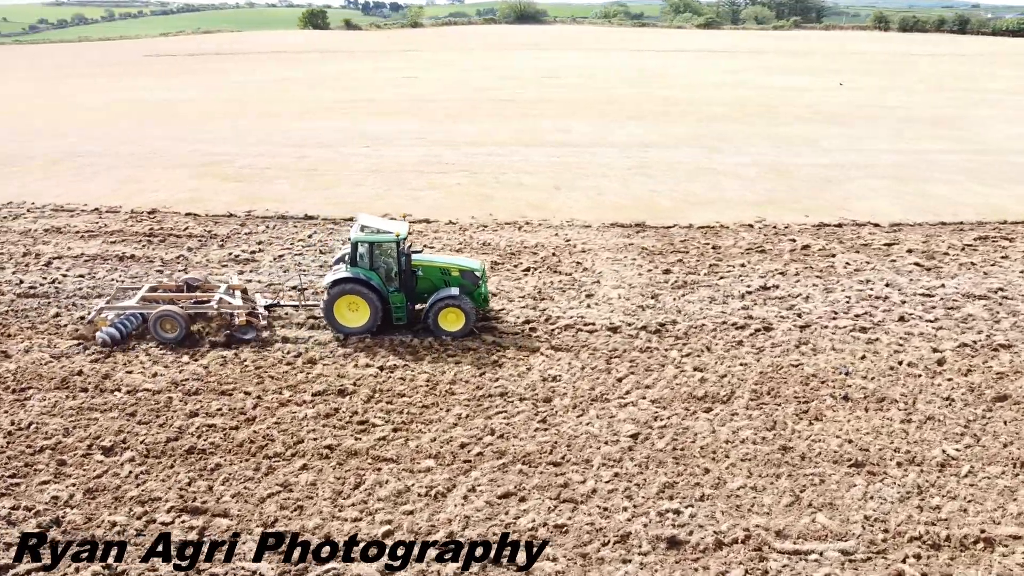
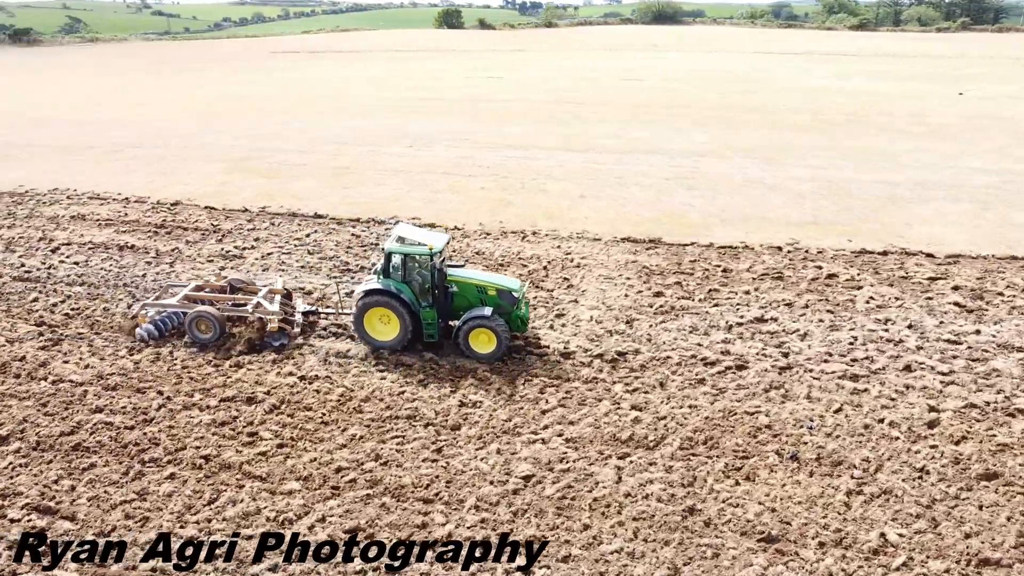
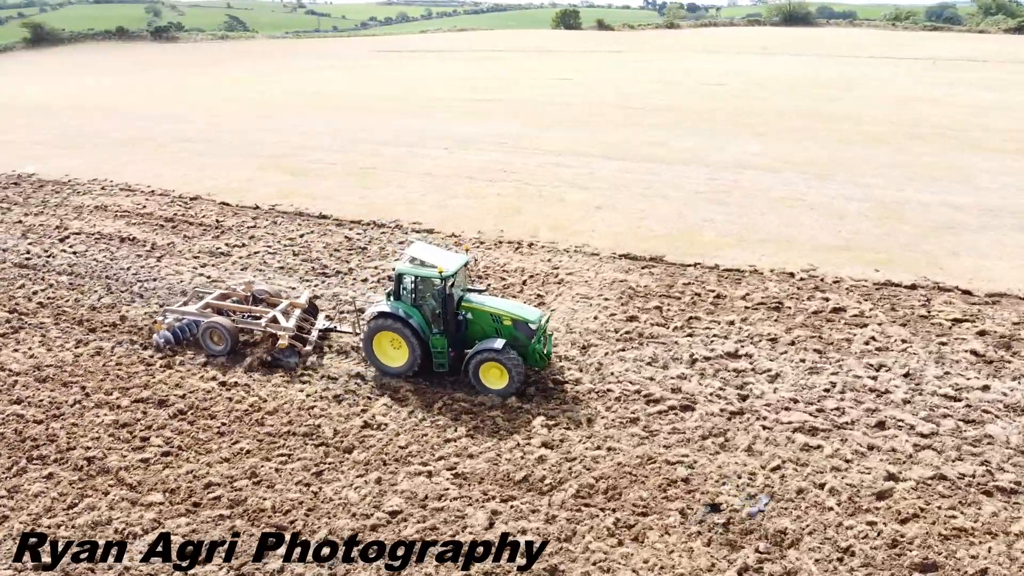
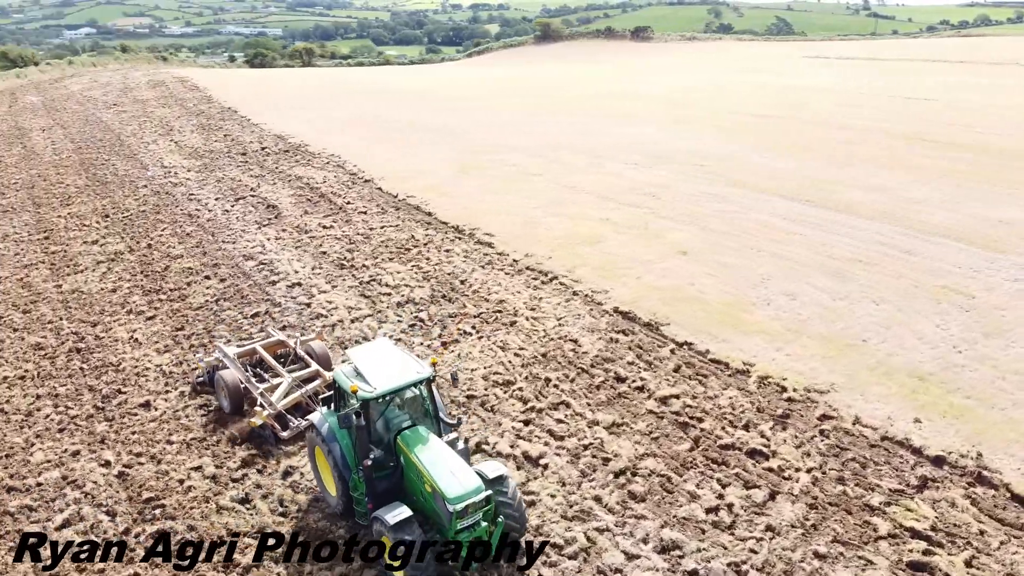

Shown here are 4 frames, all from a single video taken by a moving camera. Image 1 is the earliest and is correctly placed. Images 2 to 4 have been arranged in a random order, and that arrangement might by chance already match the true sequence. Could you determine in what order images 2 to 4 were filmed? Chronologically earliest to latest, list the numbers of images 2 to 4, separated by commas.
2, 3, 4
